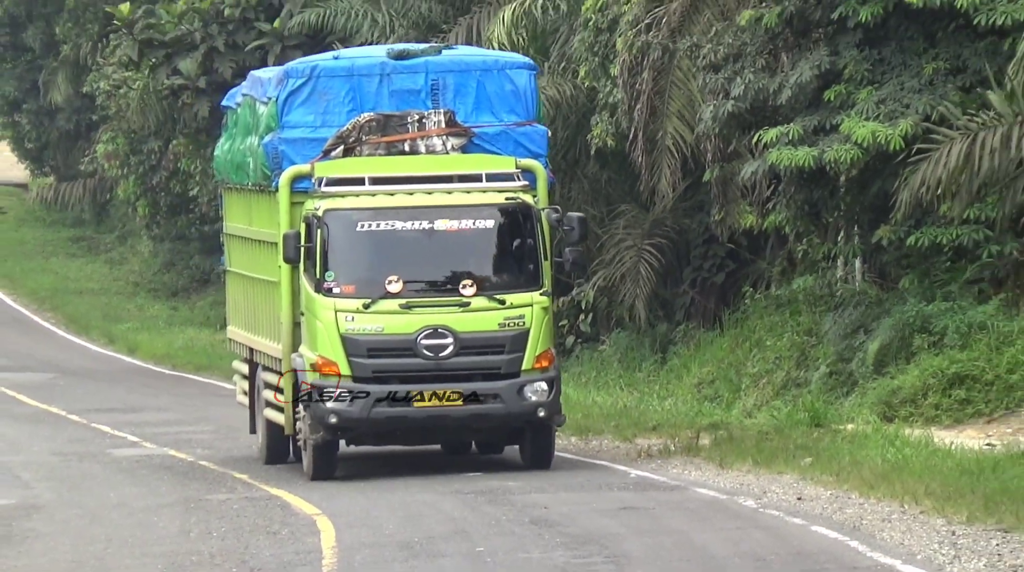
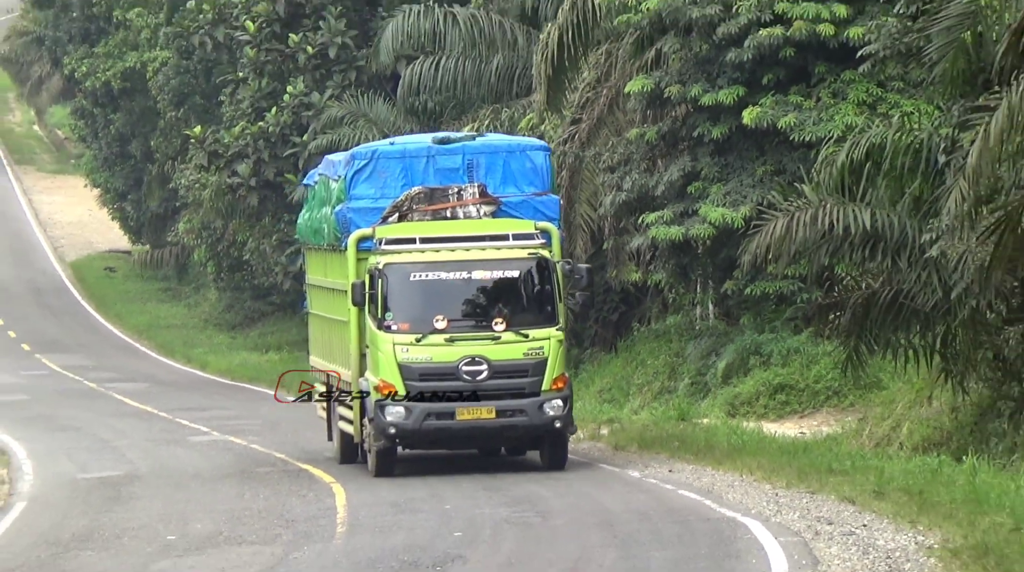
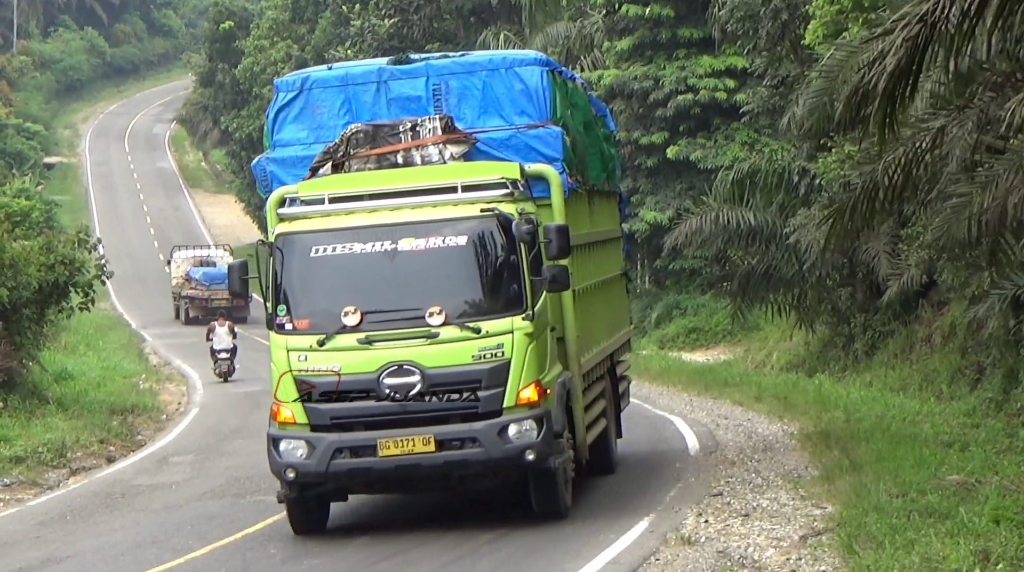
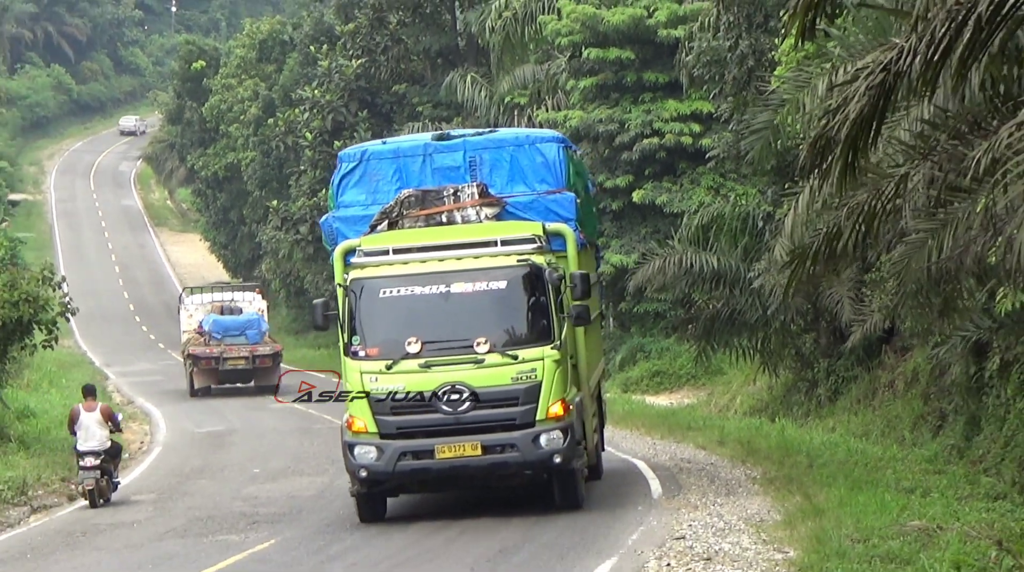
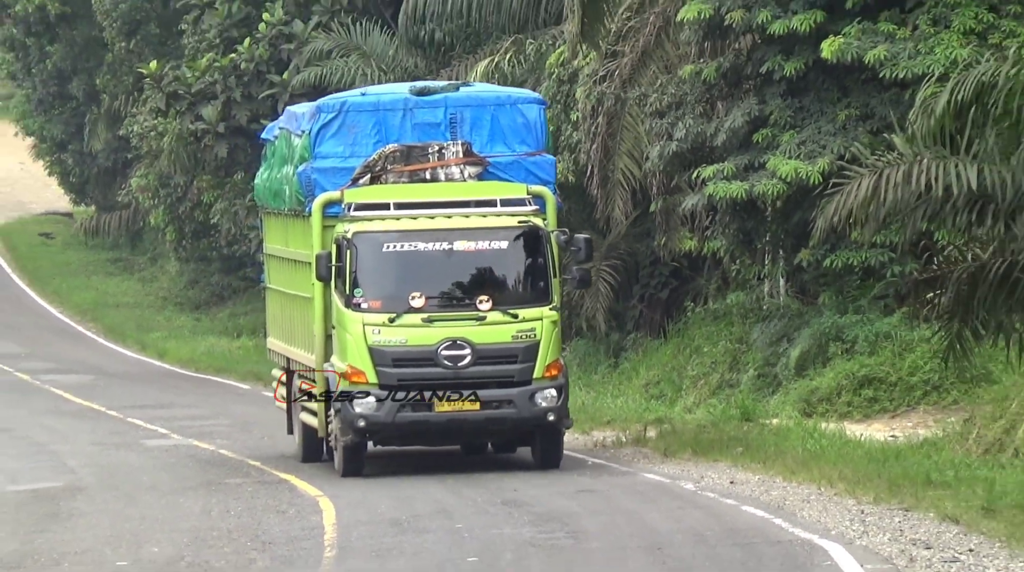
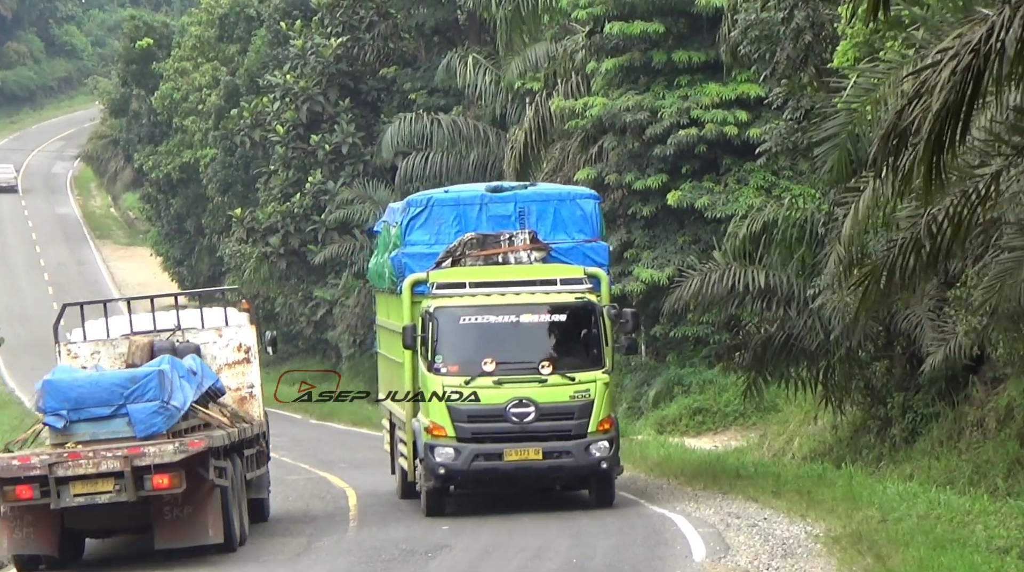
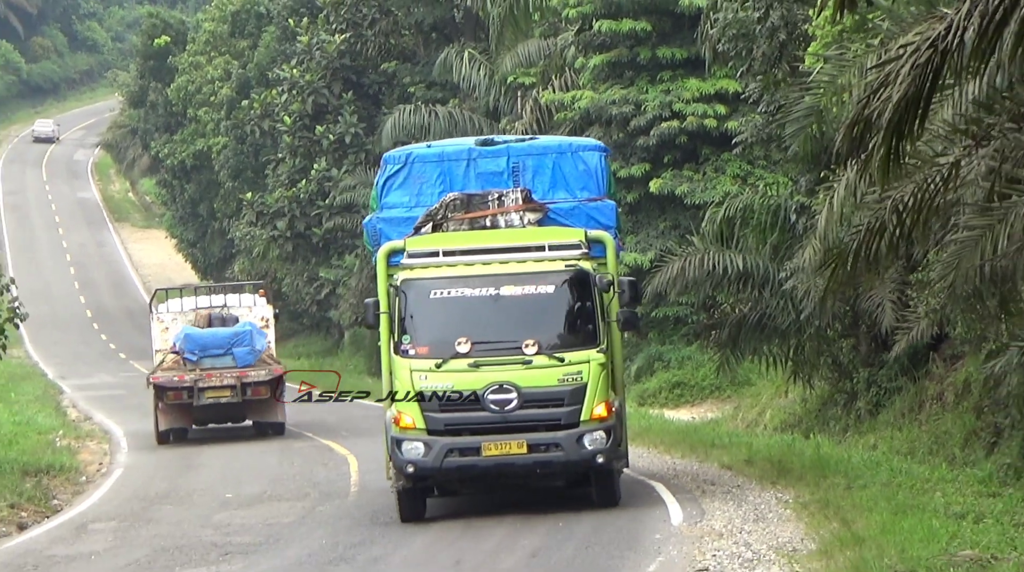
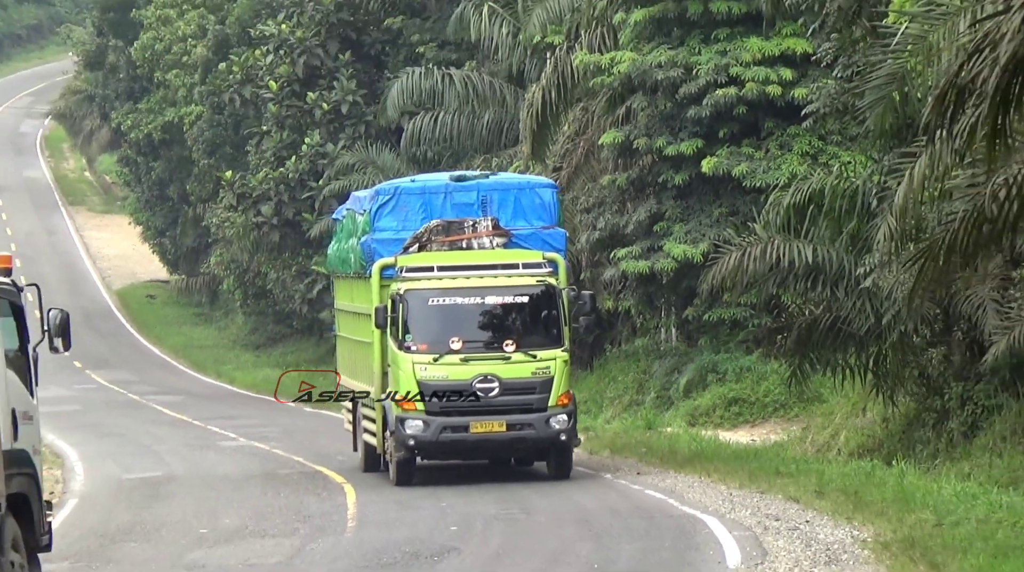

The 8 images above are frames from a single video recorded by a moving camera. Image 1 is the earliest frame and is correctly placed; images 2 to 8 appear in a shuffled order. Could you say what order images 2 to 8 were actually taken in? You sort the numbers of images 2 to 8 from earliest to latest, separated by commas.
5, 2, 8, 6, 7, 4, 3
